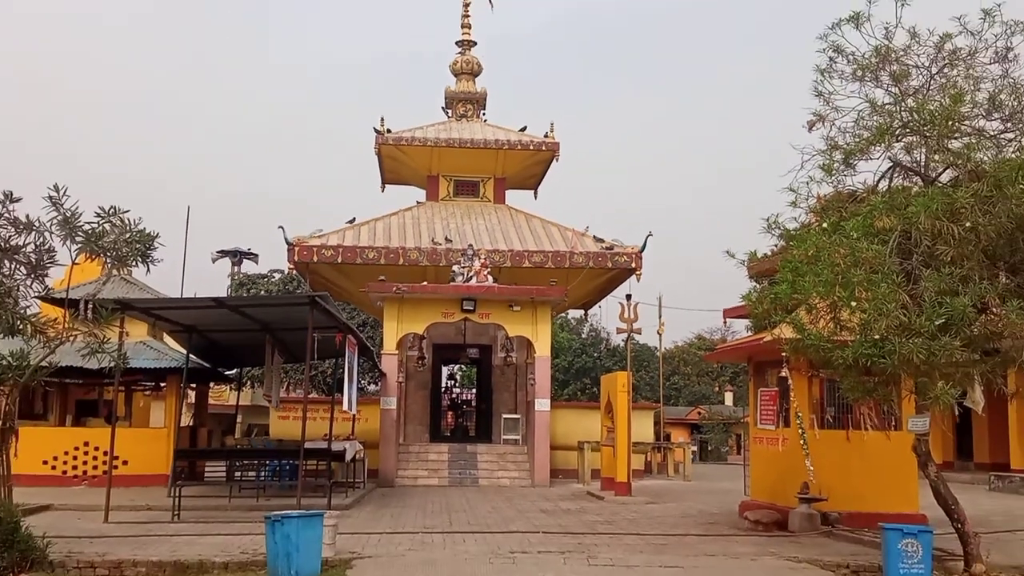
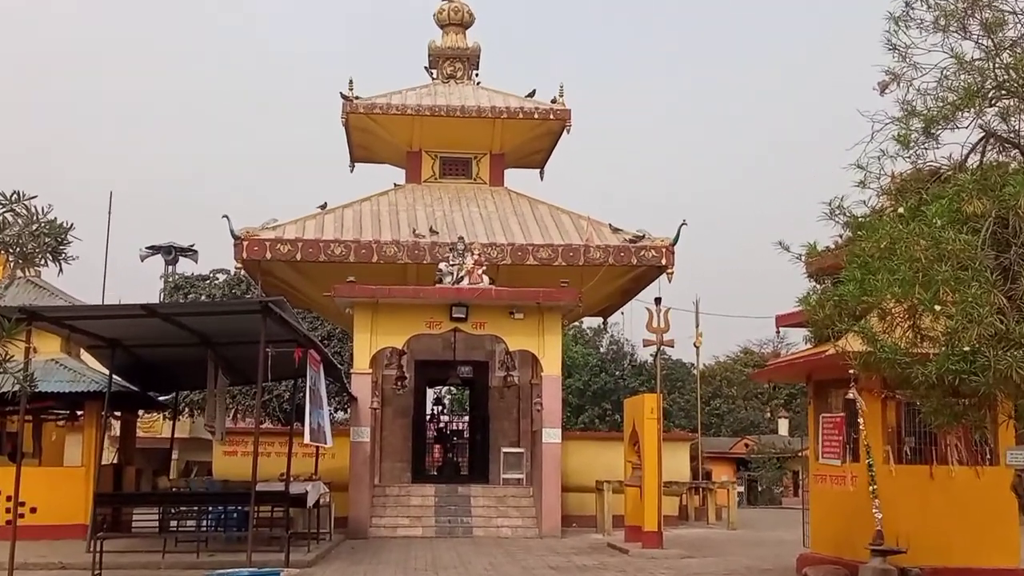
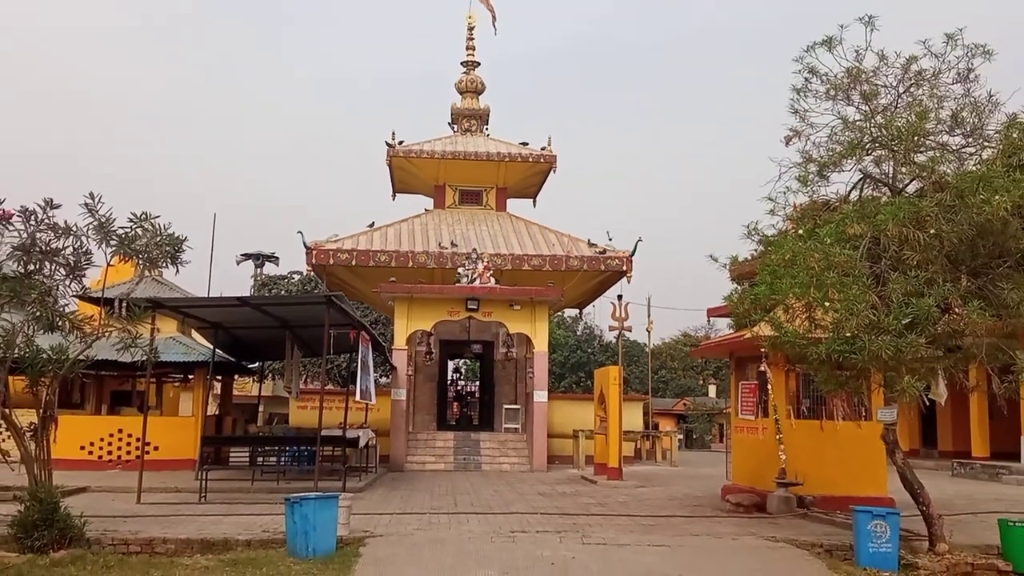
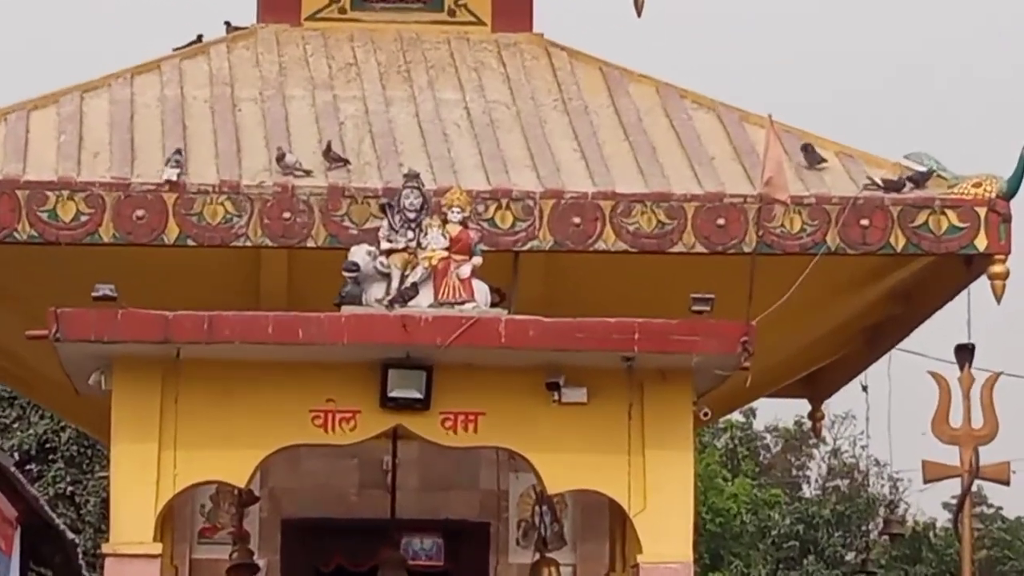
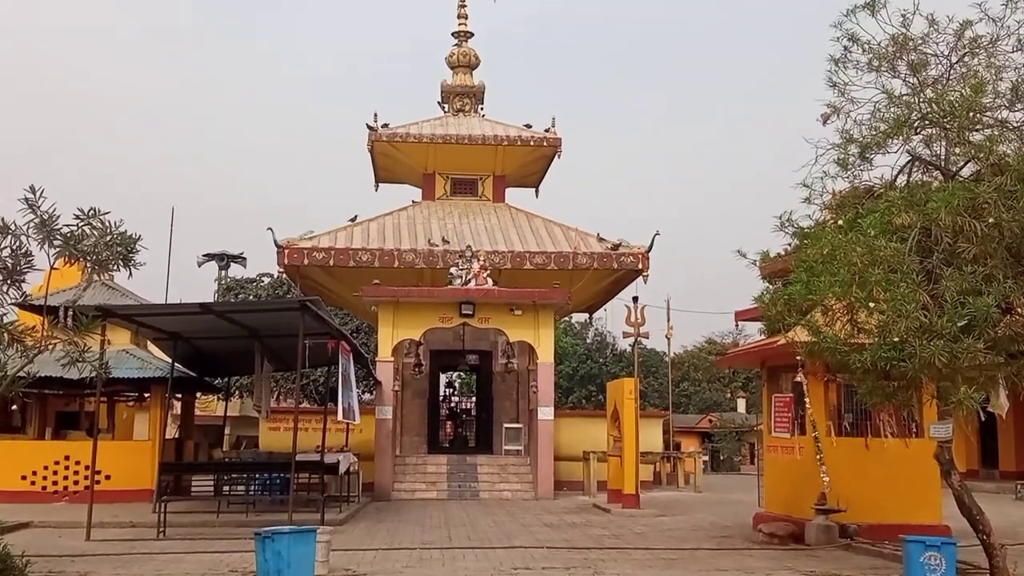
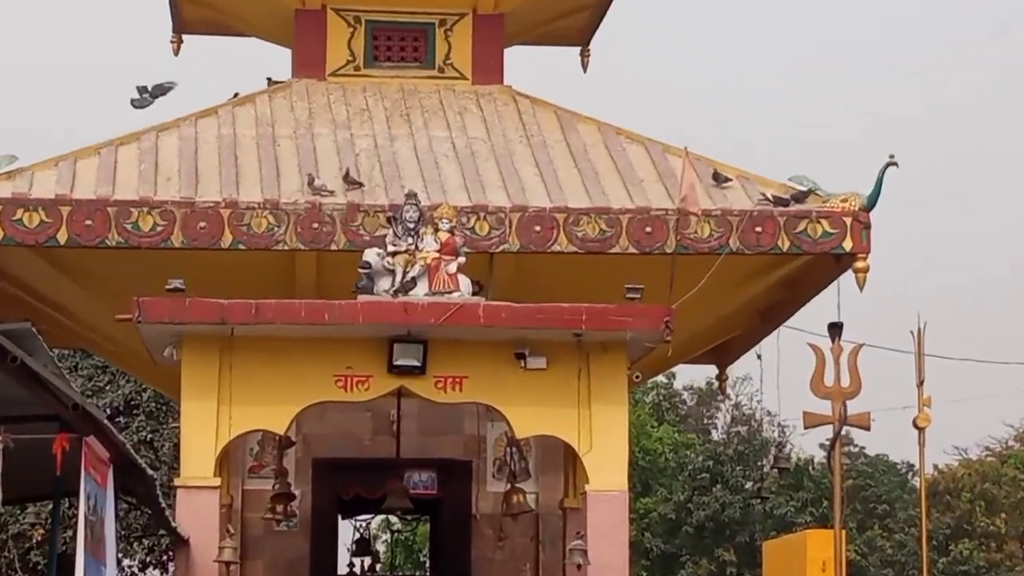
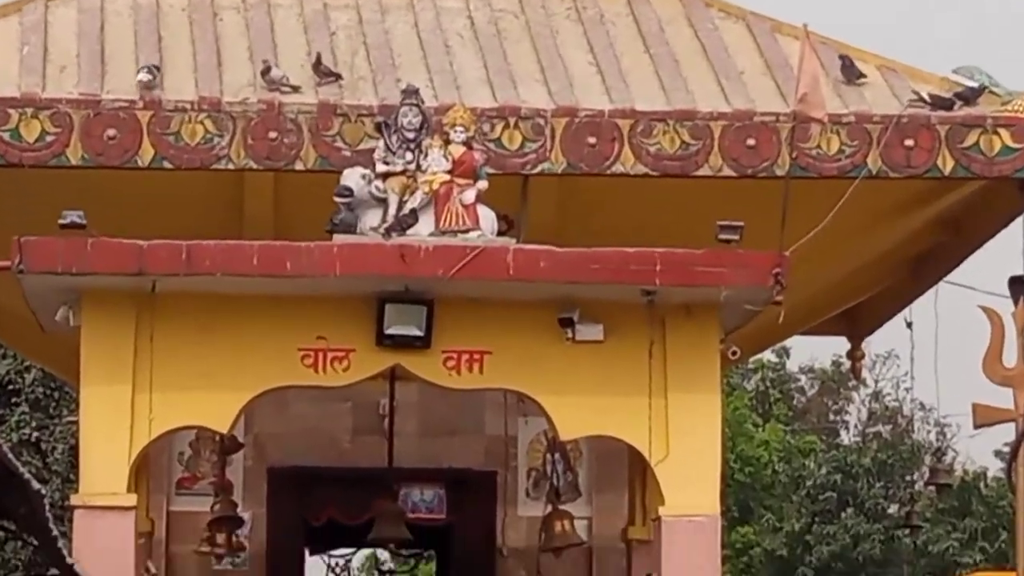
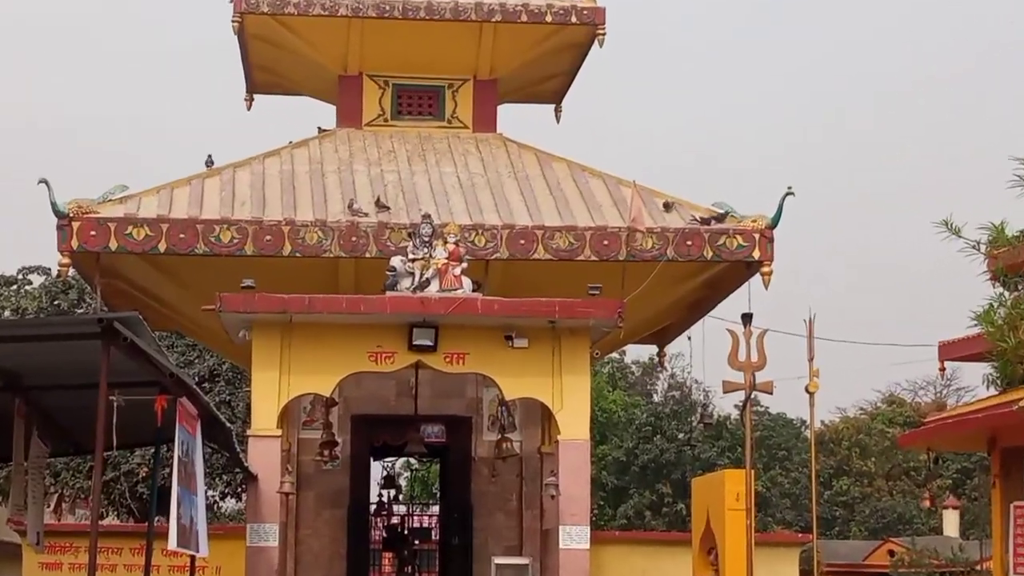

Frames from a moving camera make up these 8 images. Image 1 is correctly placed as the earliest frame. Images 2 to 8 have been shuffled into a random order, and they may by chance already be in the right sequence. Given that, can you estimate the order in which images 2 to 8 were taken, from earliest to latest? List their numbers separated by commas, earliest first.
3, 5, 2, 8, 6, 4, 7
